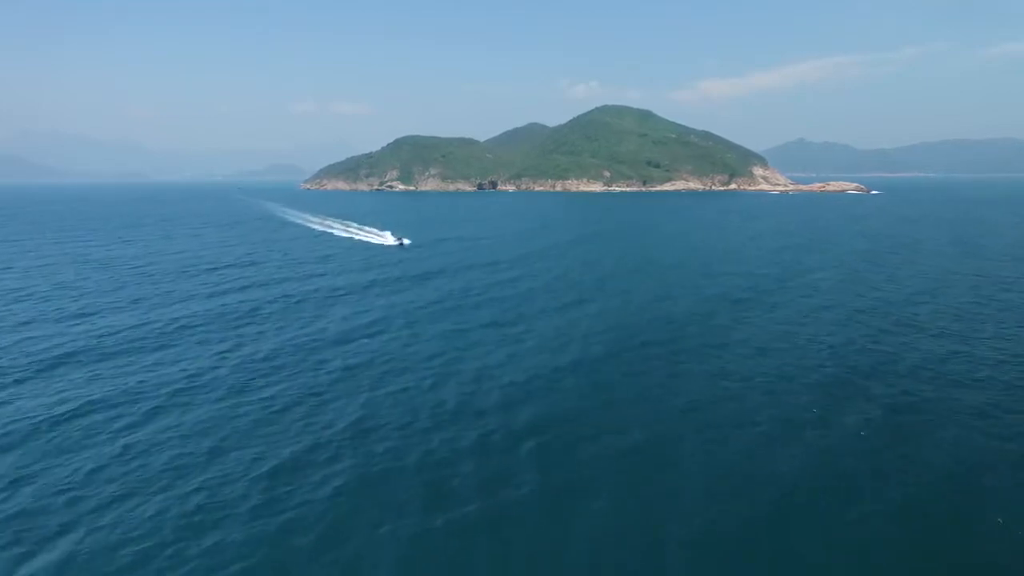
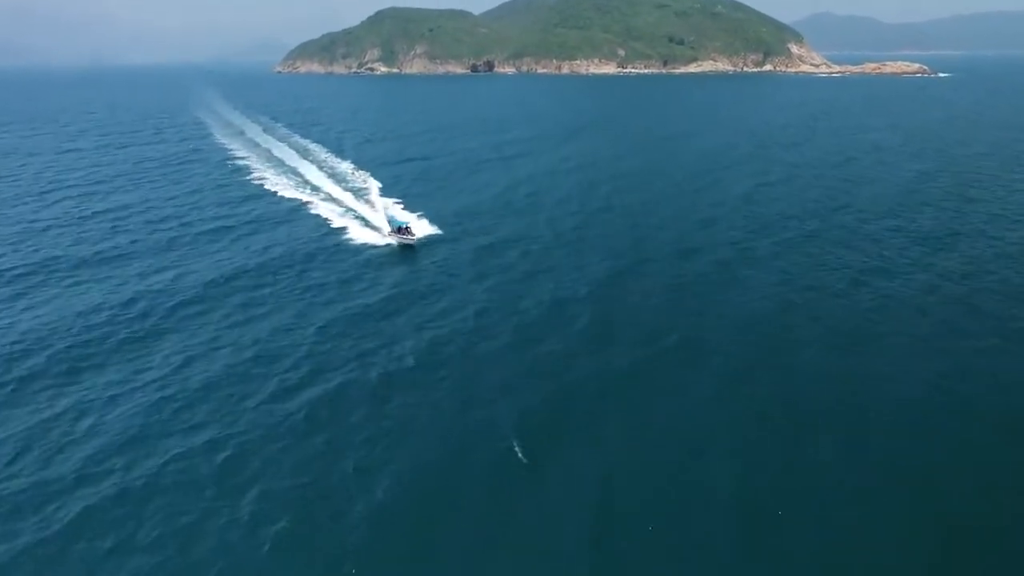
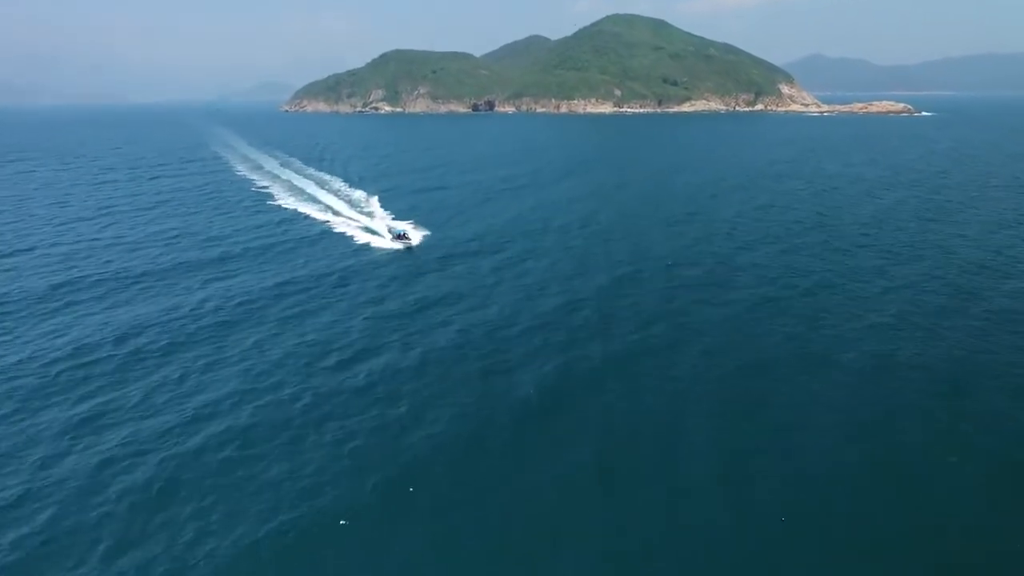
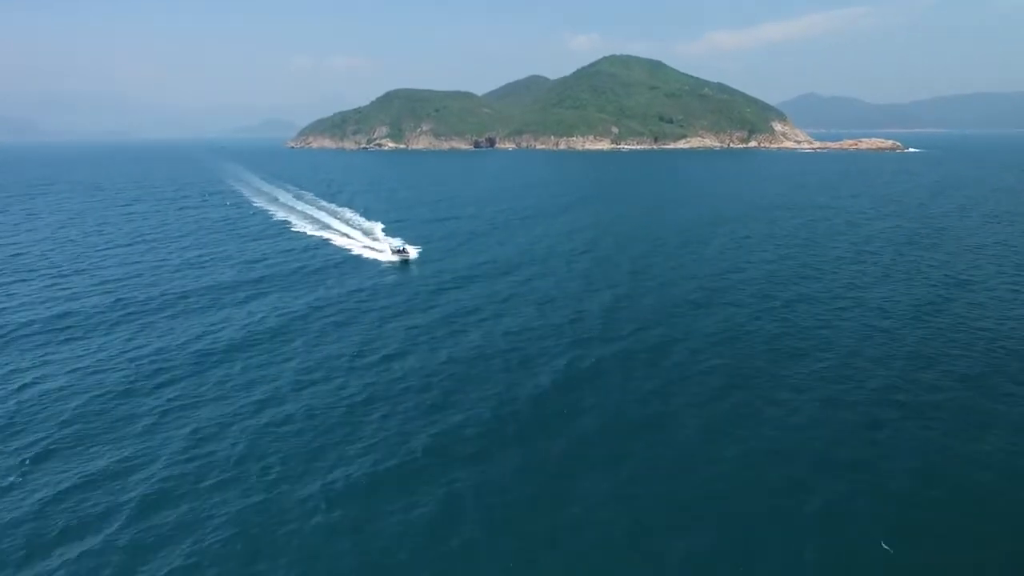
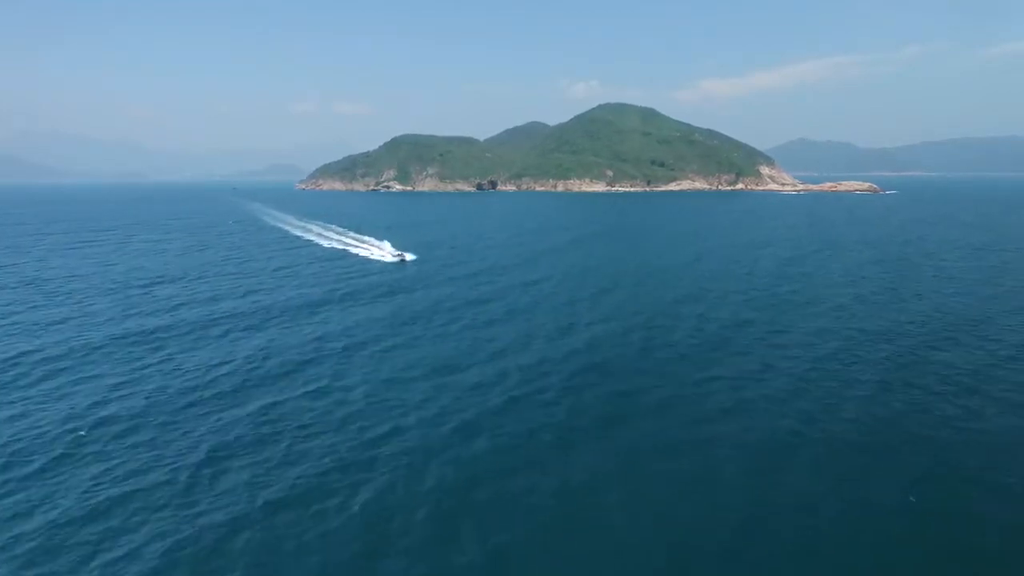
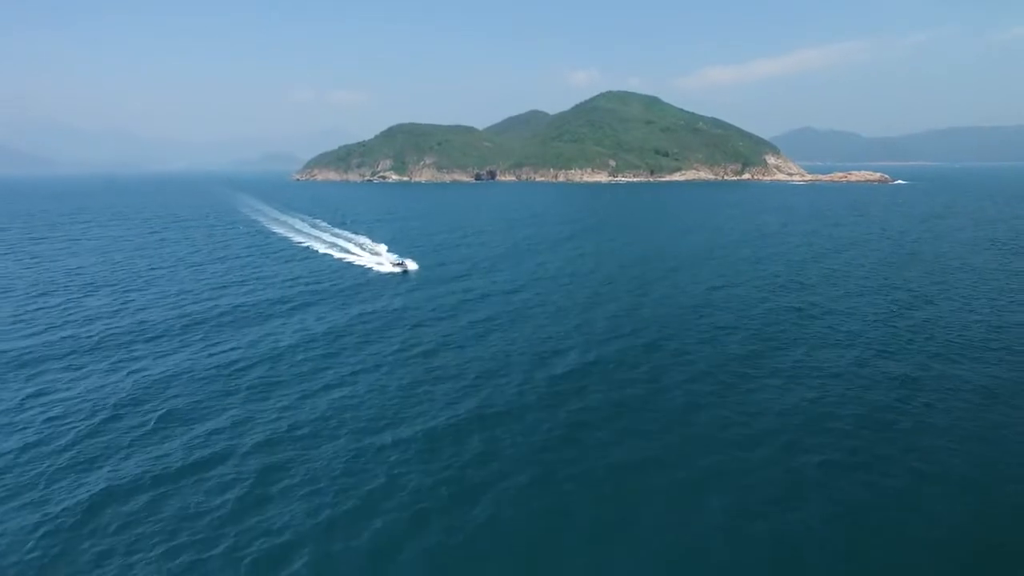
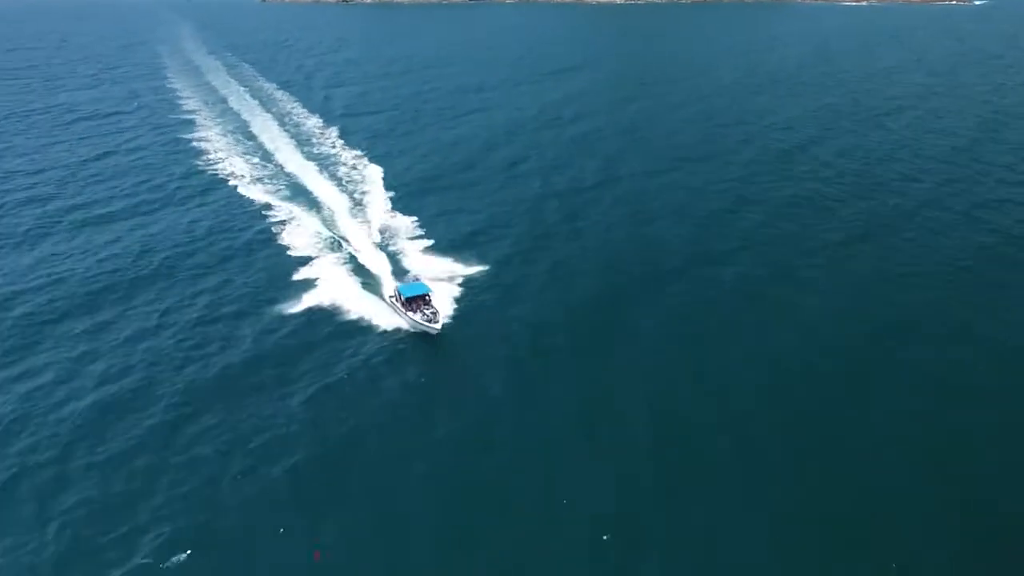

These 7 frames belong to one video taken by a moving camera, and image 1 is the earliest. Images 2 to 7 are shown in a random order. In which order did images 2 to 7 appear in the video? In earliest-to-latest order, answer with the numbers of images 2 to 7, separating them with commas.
5, 6, 4, 3, 2, 7
